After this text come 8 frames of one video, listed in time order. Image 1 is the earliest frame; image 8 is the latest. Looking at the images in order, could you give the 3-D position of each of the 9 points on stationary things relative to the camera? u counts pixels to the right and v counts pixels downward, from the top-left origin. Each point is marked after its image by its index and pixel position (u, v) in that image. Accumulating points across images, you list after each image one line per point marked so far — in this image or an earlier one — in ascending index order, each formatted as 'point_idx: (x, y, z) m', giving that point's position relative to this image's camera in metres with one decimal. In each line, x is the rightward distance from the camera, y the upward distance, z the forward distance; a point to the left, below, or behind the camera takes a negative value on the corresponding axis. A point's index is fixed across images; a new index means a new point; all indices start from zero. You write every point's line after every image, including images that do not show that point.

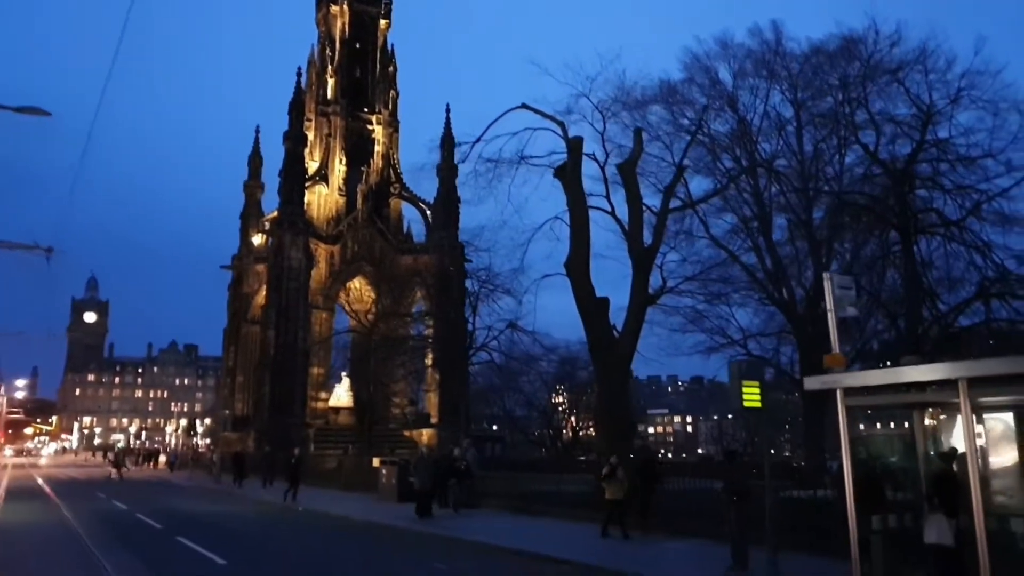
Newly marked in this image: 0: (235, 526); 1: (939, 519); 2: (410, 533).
0: (-5.7, -4.9, +18.1) m
1: (+4.4, -2.4, +9.1) m
2: (-2.1, -4.9, +17.4) m
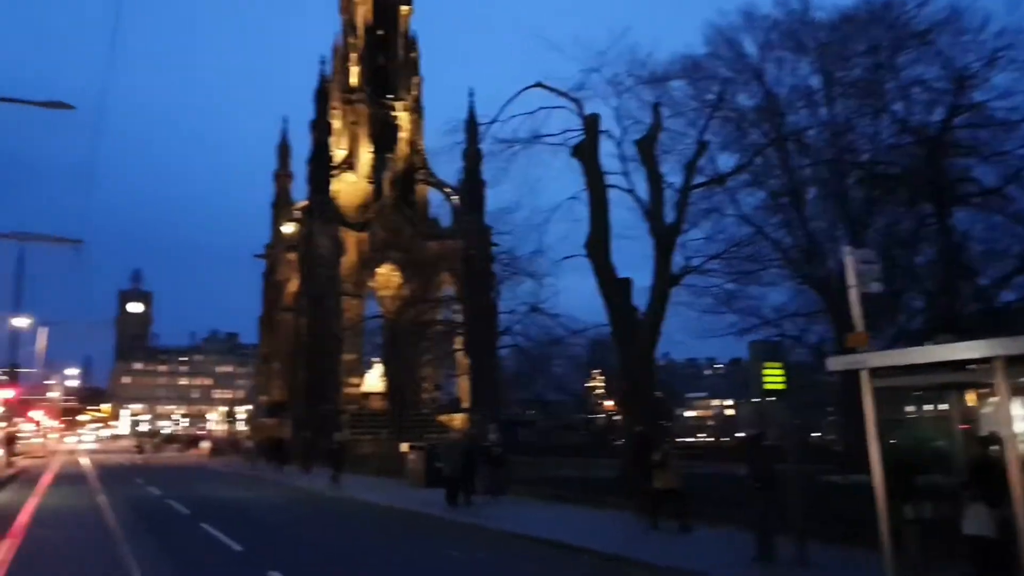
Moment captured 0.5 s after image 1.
0: (-5.3, -4.6, +18.0) m
1: (+4.5, -2.1, +8.5) m
2: (-1.6, -4.6, +17.1) m
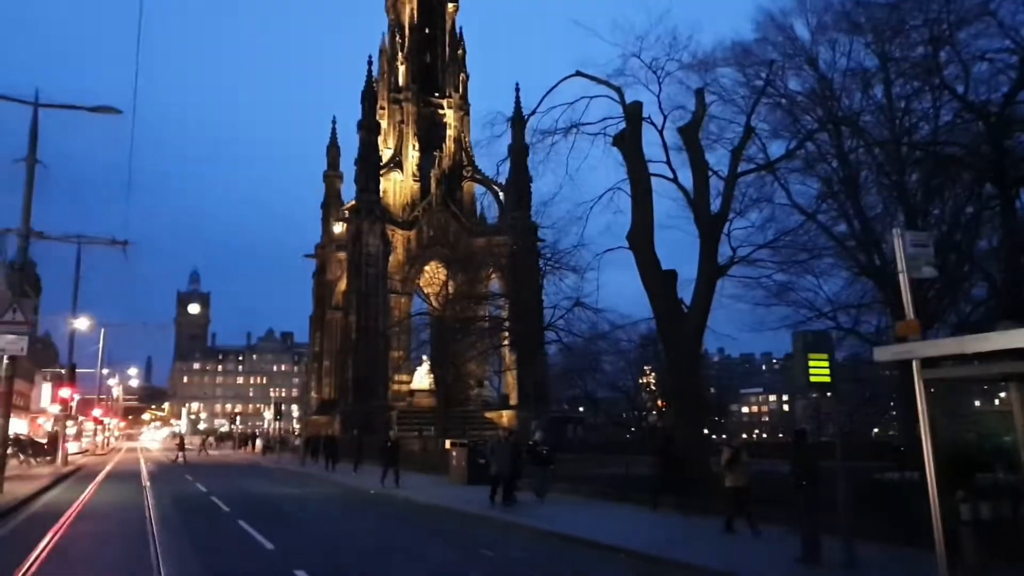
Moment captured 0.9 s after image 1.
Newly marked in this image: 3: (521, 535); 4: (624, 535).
0: (-4.4, -4.5, +17.9) m
1: (+4.7, -2.0, +7.9) m
2: (-0.8, -4.5, +16.9) m
3: (0.0, -3.9, +13.9) m
4: (+1.6, -3.9, +13.8) m
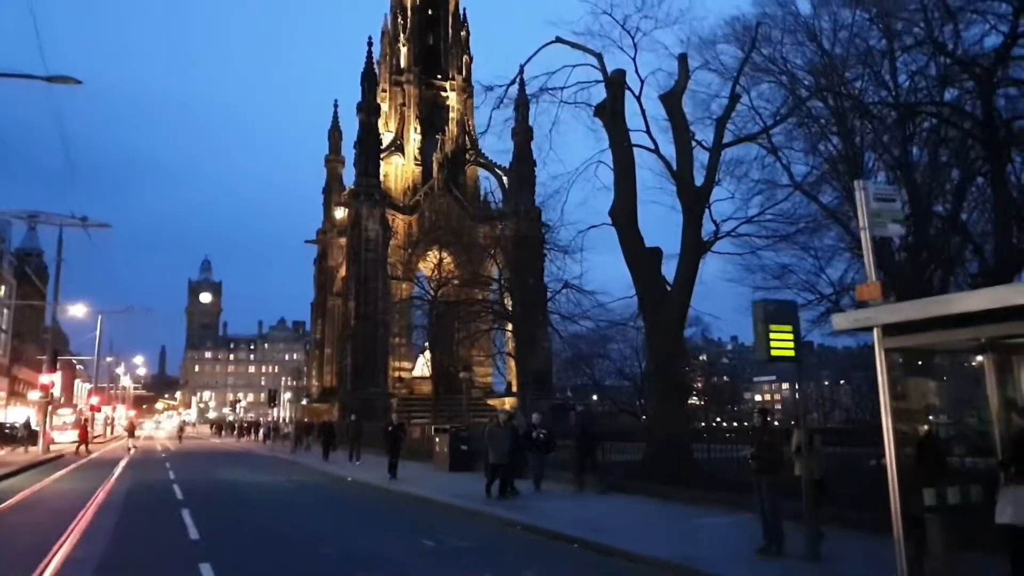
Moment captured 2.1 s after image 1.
0: (-4.9, -4.1, +17.2) m
1: (+4.0, -1.6, +7.0) m
2: (-1.4, -4.0, +16.1) m
3: (-0.6, -3.5, +13.1) m
4: (+1.0, -3.5, +13.0) m
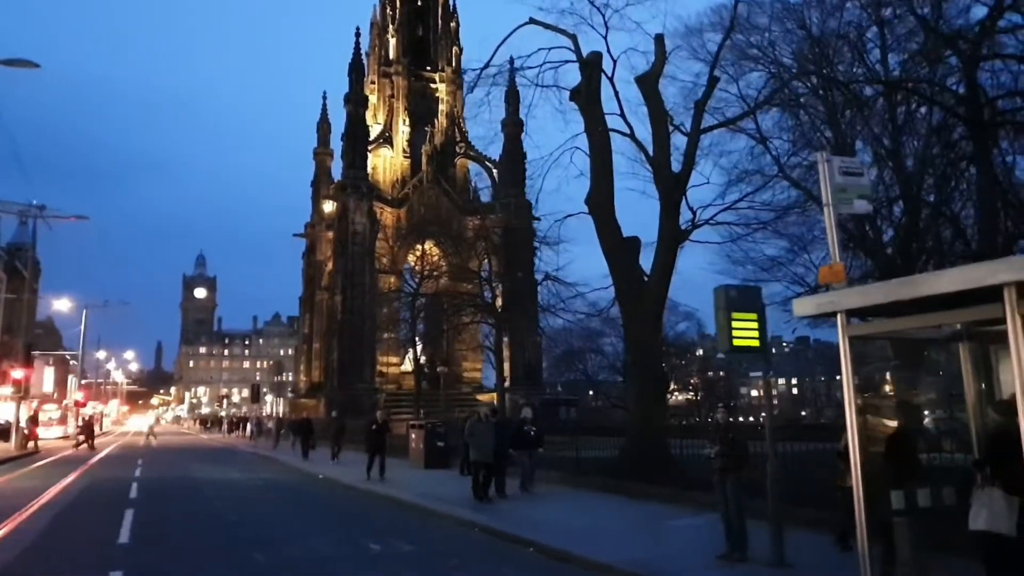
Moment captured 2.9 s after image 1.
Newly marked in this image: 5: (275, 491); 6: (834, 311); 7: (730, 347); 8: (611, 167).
0: (-5.5, -3.9, +16.6) m
1: (+3.5, -1.5, +6.4) m
2: (-1.9, -3.9, +15.5) m
3: (-1.1, -3.4, +12.5) m
4: (+0.5, -3.3, +12.4) m
5: (-4.9, -4.2, +18.2) m
6: (+2.4, -0.2, +6.5) m
7: (+2.1, -0.5, +8.3) m
8: (+2.0, +2.4, +17.7) m
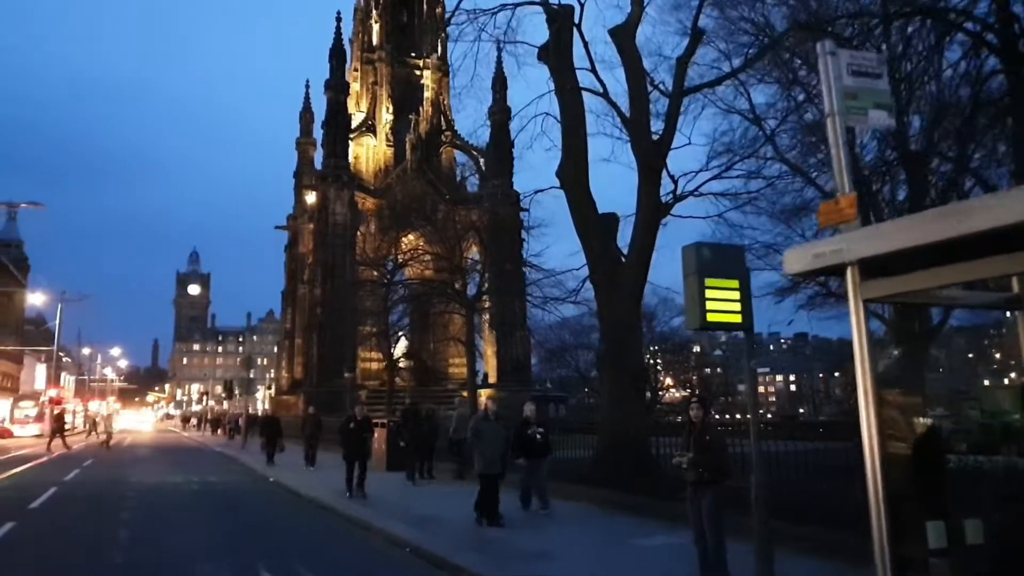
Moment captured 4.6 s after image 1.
0: (-6.2, -3.6, +14.7) m
1: (+2.8, -1.2, +4.5) m
2: (-2.6, -3.6, +13.6) m
3: (-1.8, -3.1, +10.6) m
4: (-0.2, -3.0, +10.5) m
5: (-5.5, -3.9, +16.3) m
6: (+1.7, +0.1, +4.6) m
7: (+1.4, -0.3, +6.4) m
8: (+1.3, +2.7, +15.8) m
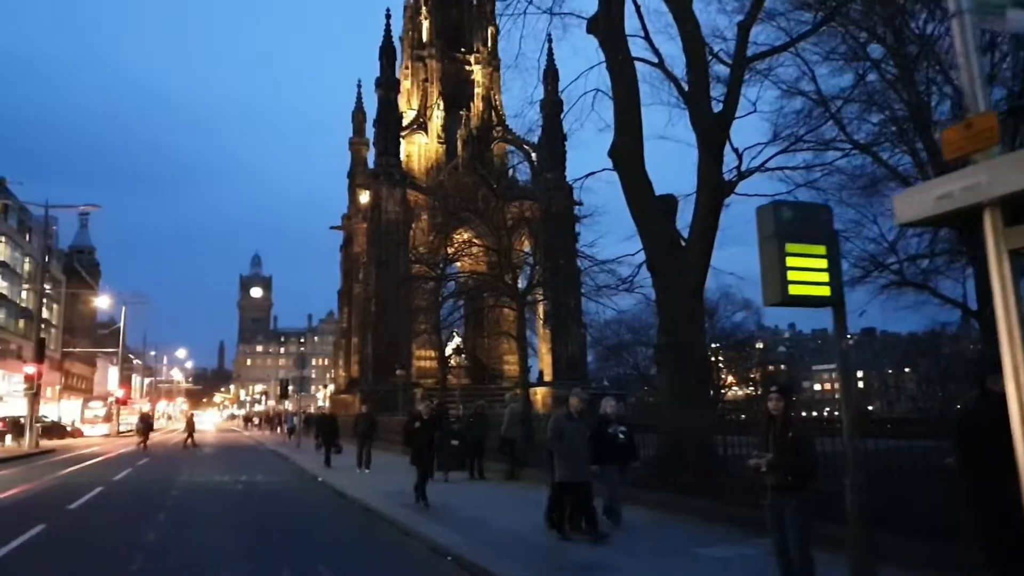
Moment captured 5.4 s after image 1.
0: (-5.3, -3.5, +14.1) m
1: (+3.0, -1.0, +3.4) m
2: (-1.8, -3.4, +12.8) m
3: (-1.2, -2.9, +9.8) m
4: (+0.4, -2.8, +9.5) m
5: (-4.5, -3.8, +15.7) m
6: (+1.9, +0.3, +3.6) m
7: (+1.7, -0.1, +5.3) m
8: (+2.1, +2.9, +14.7) m
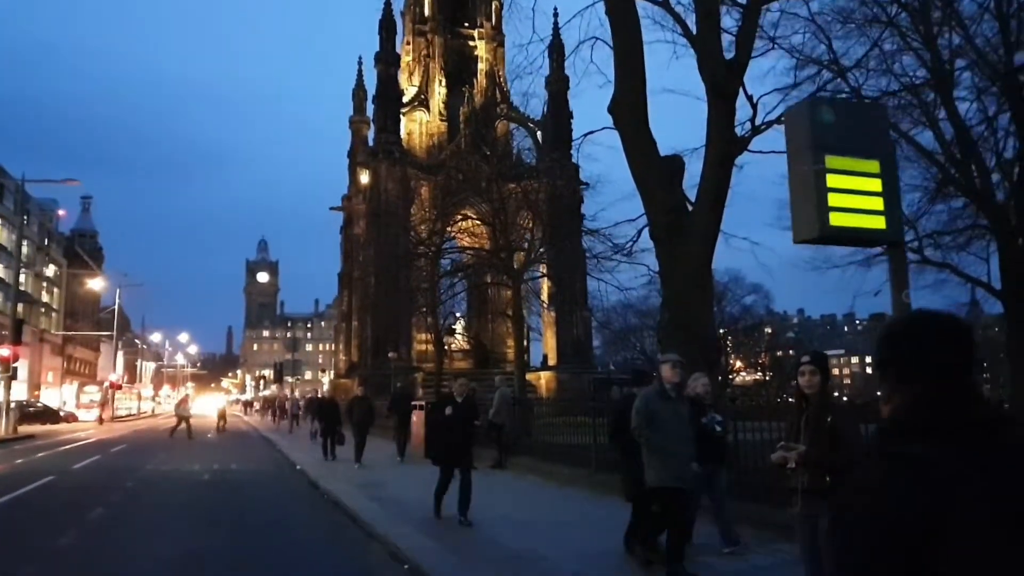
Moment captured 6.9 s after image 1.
0: (-5.5, -3.1, +12.8) m
1: (+2.7, -0.7, +1.9) m
2: (-2.0, -3.0, +11.4) m
3: (-1.4, -2.6, +8.4) m
4: (+0.2, -2.5, +8.1) m
5: (-4.7, -3.3, +14.4) m
6: (+1.6, +0.6, +2.1) m
7: (+1.4, +0.2, +3.9) m
8: (+1.9, +3.4, +13.2) m
